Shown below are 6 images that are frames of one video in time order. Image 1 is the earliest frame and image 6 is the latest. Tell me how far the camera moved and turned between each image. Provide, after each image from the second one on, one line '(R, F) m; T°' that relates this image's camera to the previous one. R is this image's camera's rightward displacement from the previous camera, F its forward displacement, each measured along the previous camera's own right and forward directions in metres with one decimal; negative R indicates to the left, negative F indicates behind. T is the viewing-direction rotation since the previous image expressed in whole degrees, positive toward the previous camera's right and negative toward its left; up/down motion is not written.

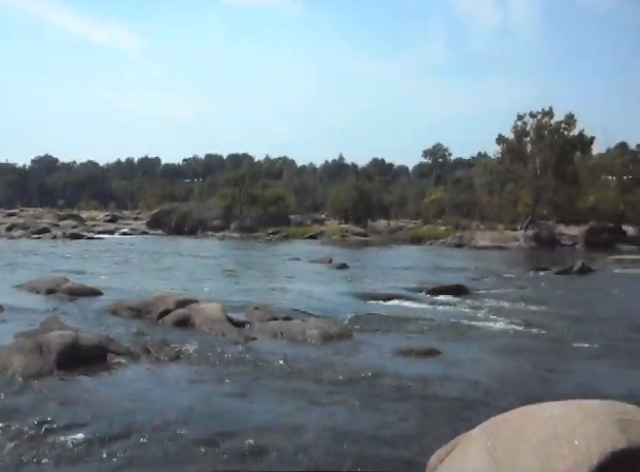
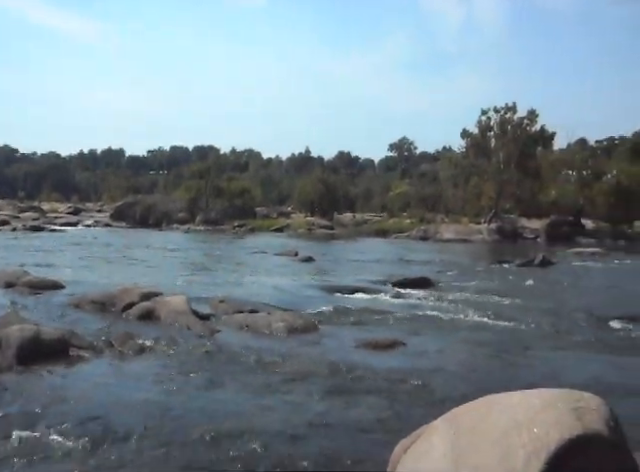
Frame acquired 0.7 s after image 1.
(0.0, 0.0) m; +3°
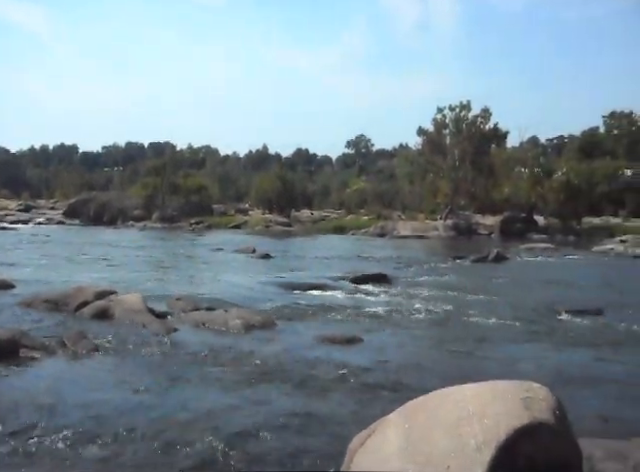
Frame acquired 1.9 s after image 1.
(+0.1, -0.1) m; +4°
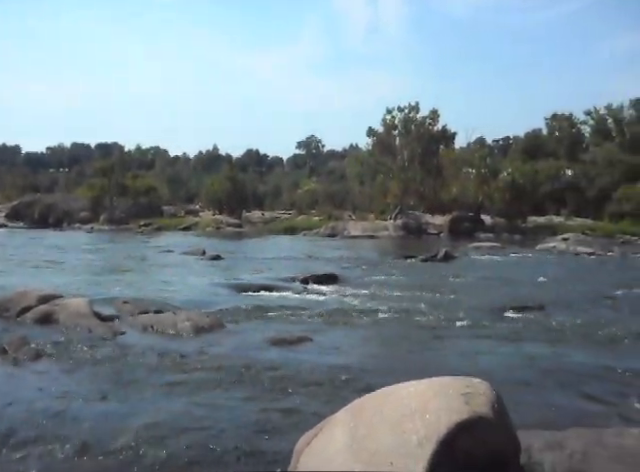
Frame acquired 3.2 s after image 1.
(+0.2, -0.1) m; +4°
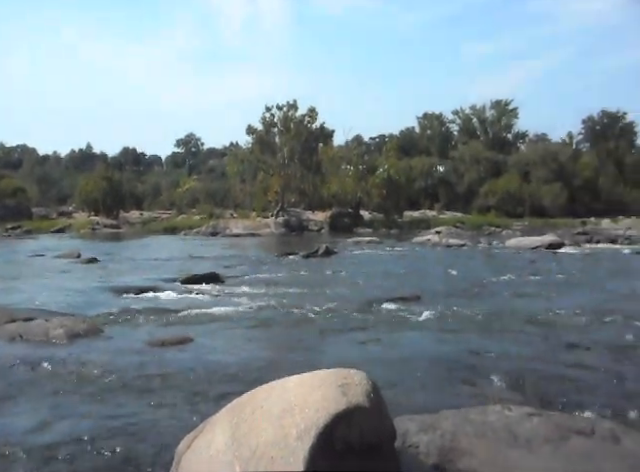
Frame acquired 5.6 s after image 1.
(+0.1, -0.1) m; +10°
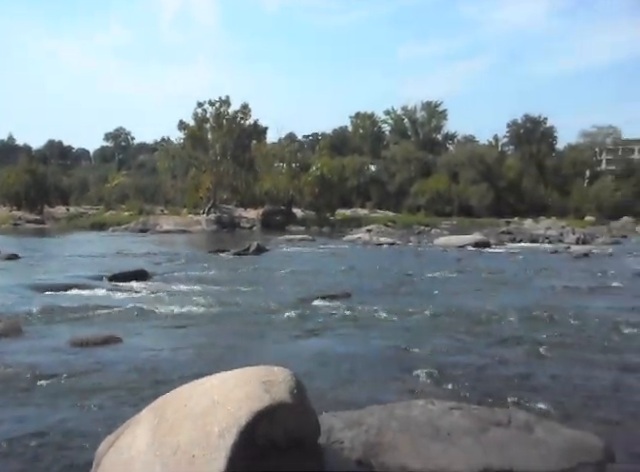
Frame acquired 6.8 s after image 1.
(+0.2, 0.0) m; +6°
